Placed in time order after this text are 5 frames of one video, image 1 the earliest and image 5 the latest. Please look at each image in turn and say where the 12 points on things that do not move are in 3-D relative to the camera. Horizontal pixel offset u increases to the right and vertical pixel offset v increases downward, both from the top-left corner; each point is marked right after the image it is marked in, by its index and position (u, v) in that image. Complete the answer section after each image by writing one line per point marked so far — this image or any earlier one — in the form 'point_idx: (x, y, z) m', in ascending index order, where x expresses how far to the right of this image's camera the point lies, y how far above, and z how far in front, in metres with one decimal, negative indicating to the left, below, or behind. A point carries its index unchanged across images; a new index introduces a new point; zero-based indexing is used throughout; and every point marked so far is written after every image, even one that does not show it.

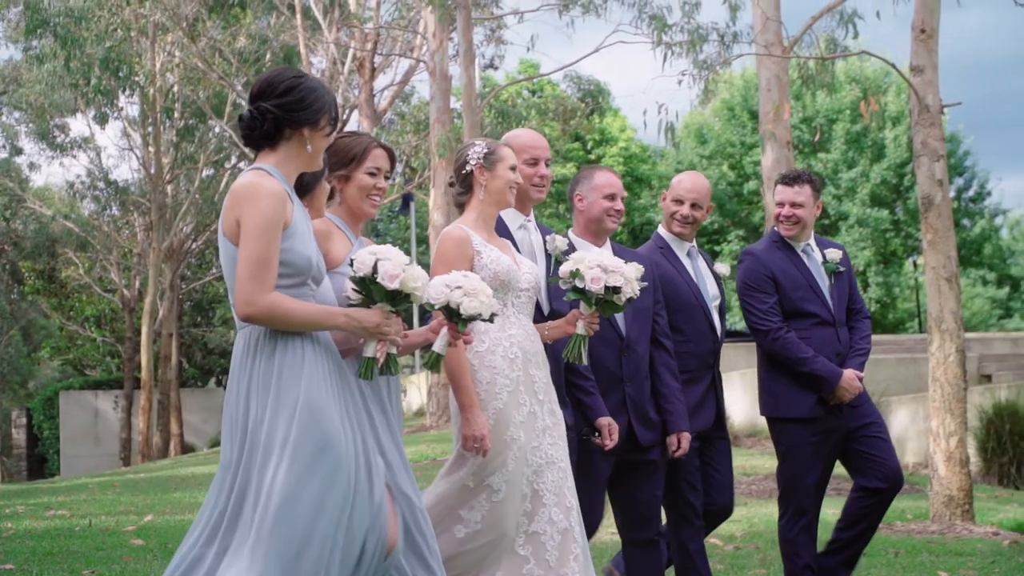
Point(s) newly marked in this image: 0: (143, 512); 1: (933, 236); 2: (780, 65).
0: (-2.4, -1.4, +14.5) m
1: (+1.9, +0.2, +10.4) m
2: (+1.7, +1.4, +14.1) m
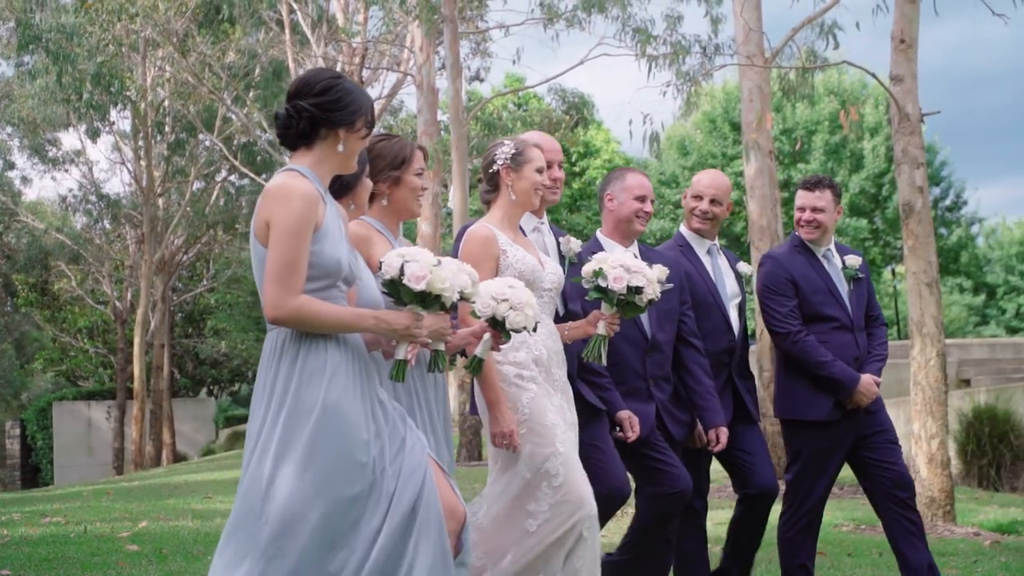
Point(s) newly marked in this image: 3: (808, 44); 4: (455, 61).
0: (-2.5, -1.5, +14.8) m
1: (+1.9, +0.2, +10.7) m
2: (+1.6, +1.4, +14.4) m
3: (+2.2, +1.8, +16.8) m
4: (-0.4, +1.7, +16.9) m
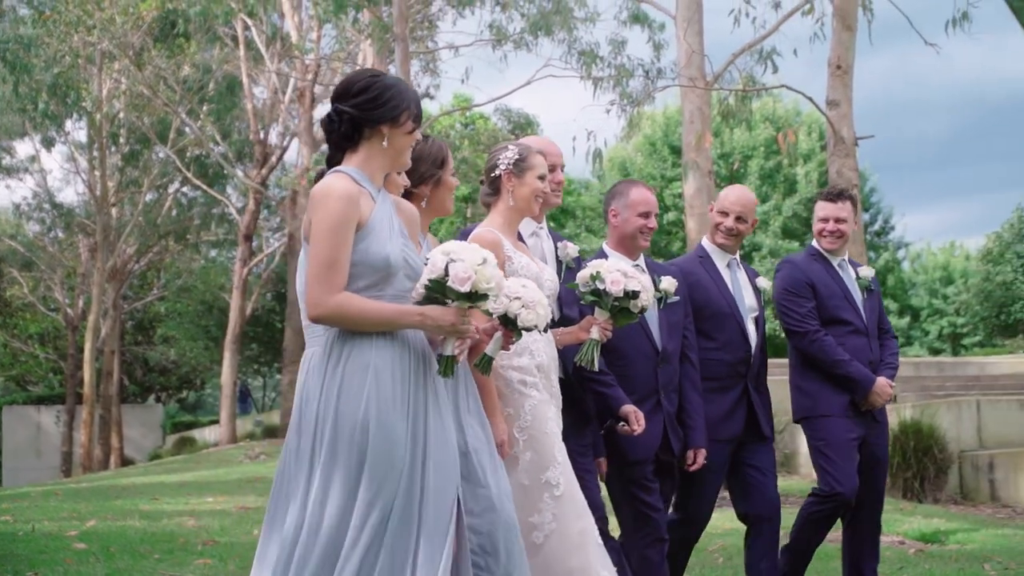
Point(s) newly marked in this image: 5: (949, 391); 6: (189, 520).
0: (-2.9, -1.6, +15.1) m
1: (+1.6, +0.1, +11.2) m
2: (+1.3, +1.3, +14.9) m
3: (+1.8, +1.7, +17.4) m
4: (-0.8, +1.6, +17.4) m
5: (+3.1, -0.7, +16.2) m
6: (-2.2, -1.5, +14.9) m
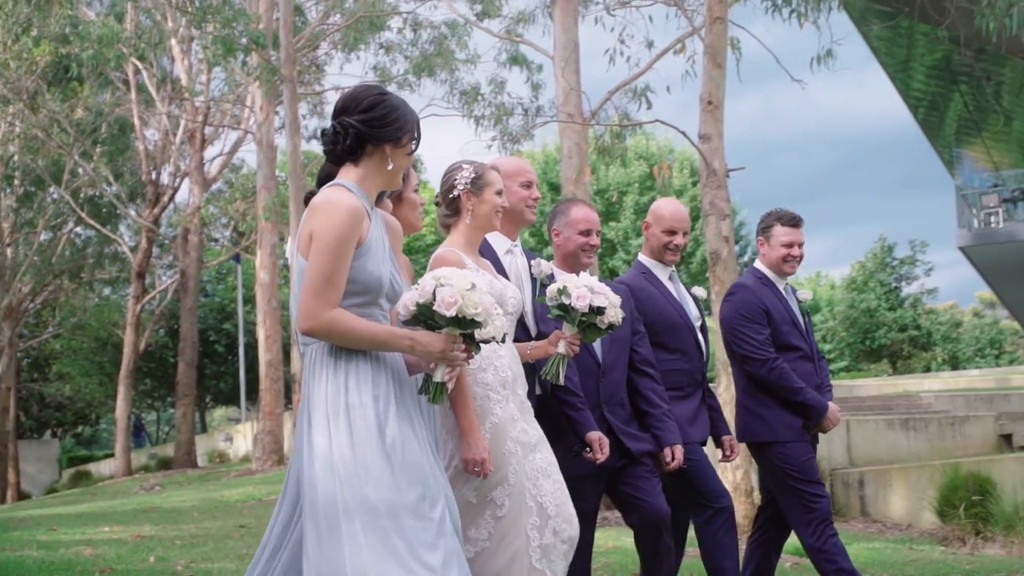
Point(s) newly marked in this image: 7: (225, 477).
0: (-3.6, -1.8, +15.6) m
1: (+1.1, 0.0, +11.9) m
2: (+0.5, +1.1, +15.6) m
3: (+0.9, +1.5, +18.1) m
4: (-1.8, +1.3, +18.0) m
5: (+2.3, -0.9, +17.0) m
6: (-2.9, -1.8, +15.3) m
7: (-2.5, -1.7, +19.6) m
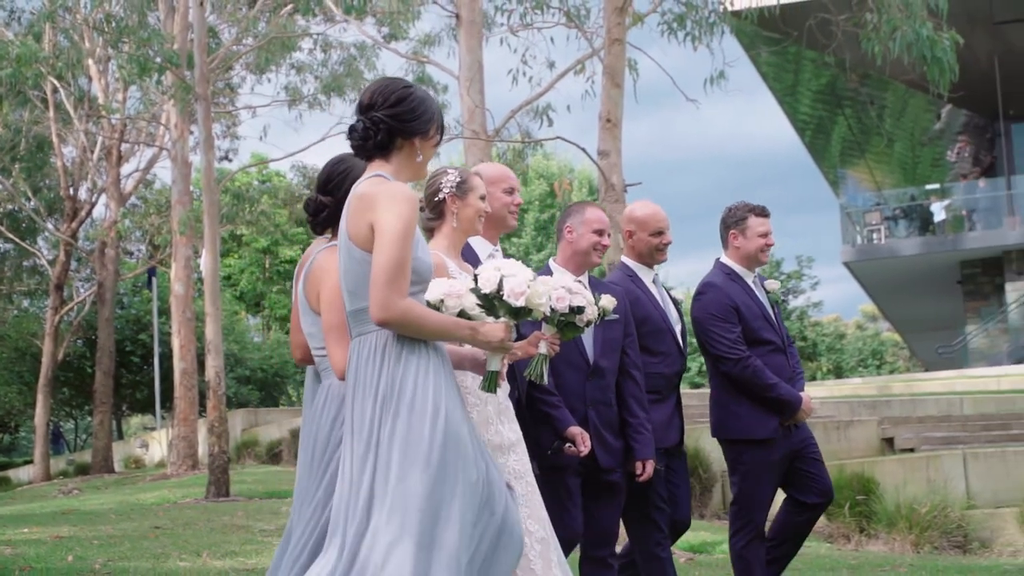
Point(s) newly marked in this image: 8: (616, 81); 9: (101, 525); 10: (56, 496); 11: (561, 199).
0: (-4.3, -1.9, +16.1) m
1: (+0.6, 0.0, +12.7) m
2: (-0.2, +1.0, +16.4) m
3: (+0.1, +1.4, +18.9) m
4: (-2.5, +1.2, +18.6) m
5: (+1.6, -1.0, +17.9) m
6: (-3.5, -1.9, +15.9) m
7: (-3.3, -1.8, +20.3) m
8: (+0.6, +1.2, +12.9) m
9: (-3.2, -1.9, +17.3) m
10: (-3.9, -1.8, +19.3) m
11: (+0.4, +0.7, +19.5) m
